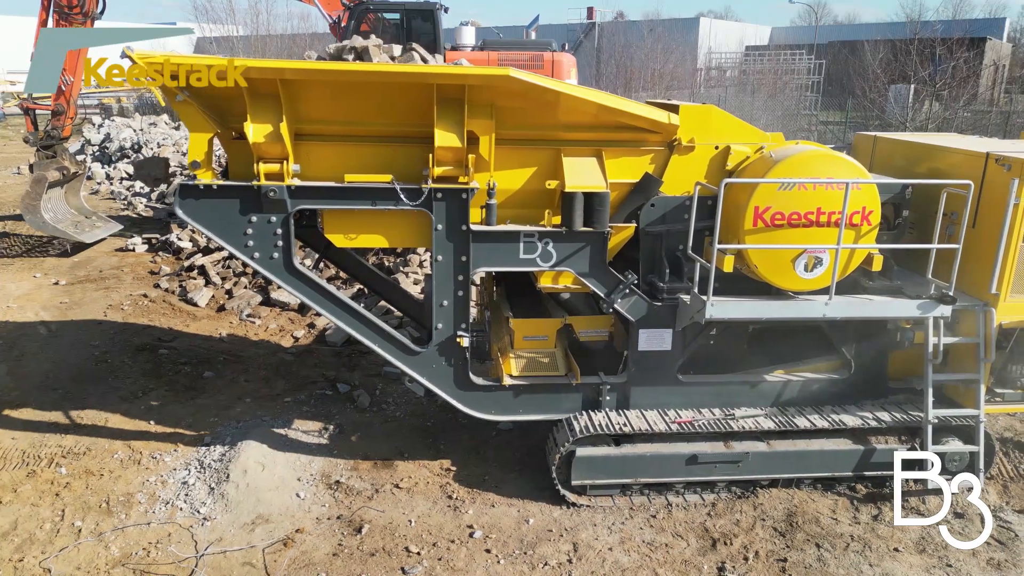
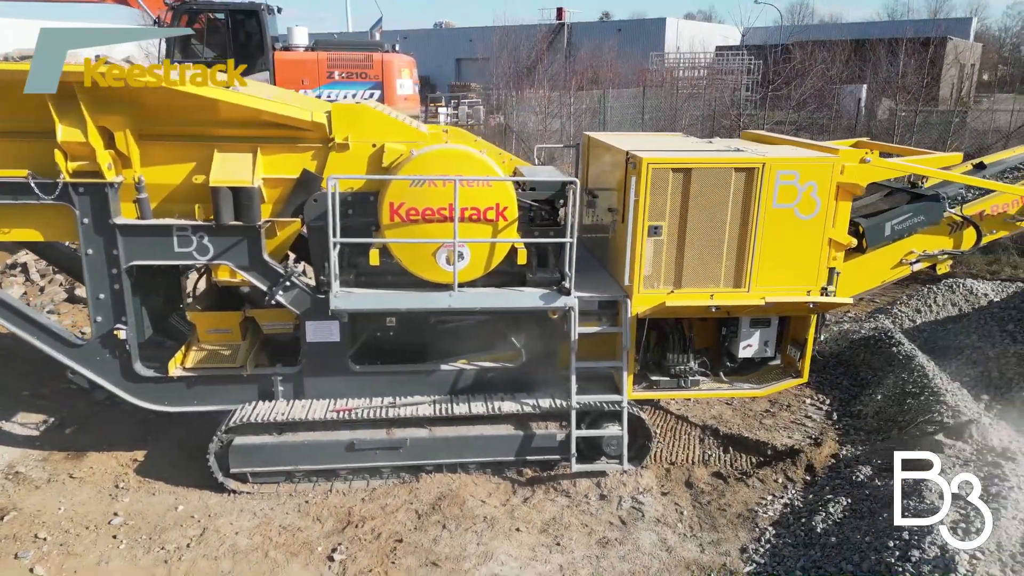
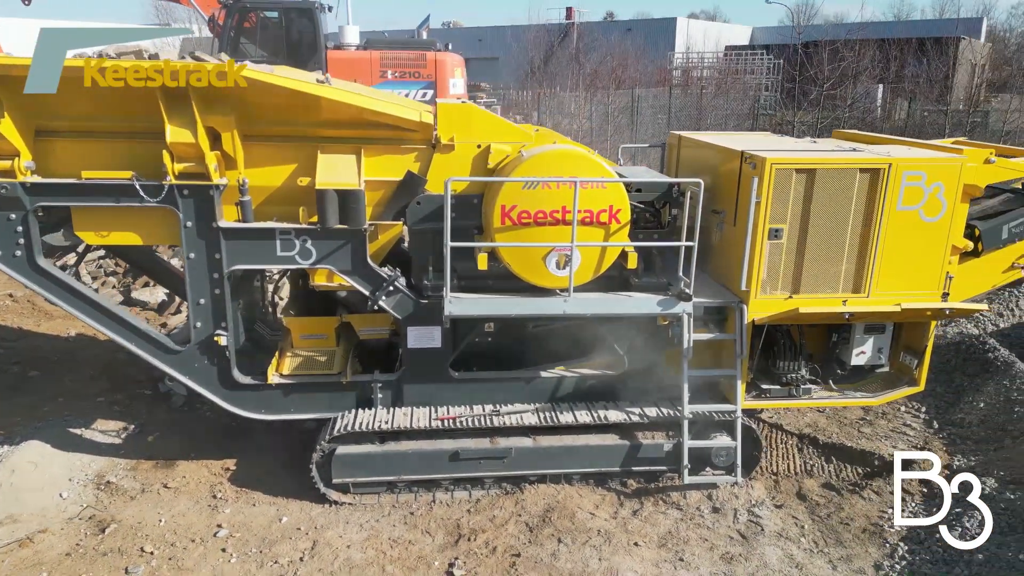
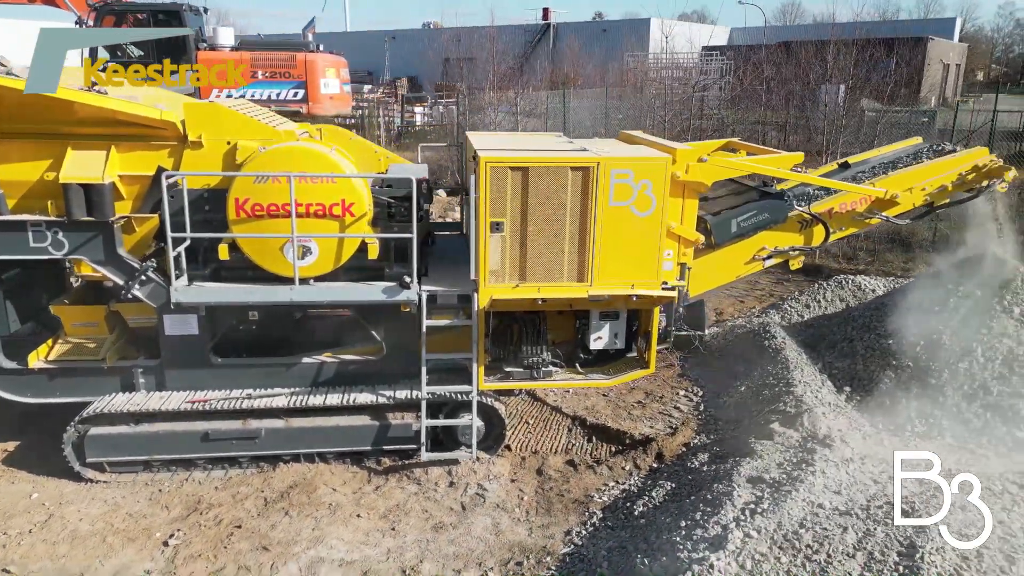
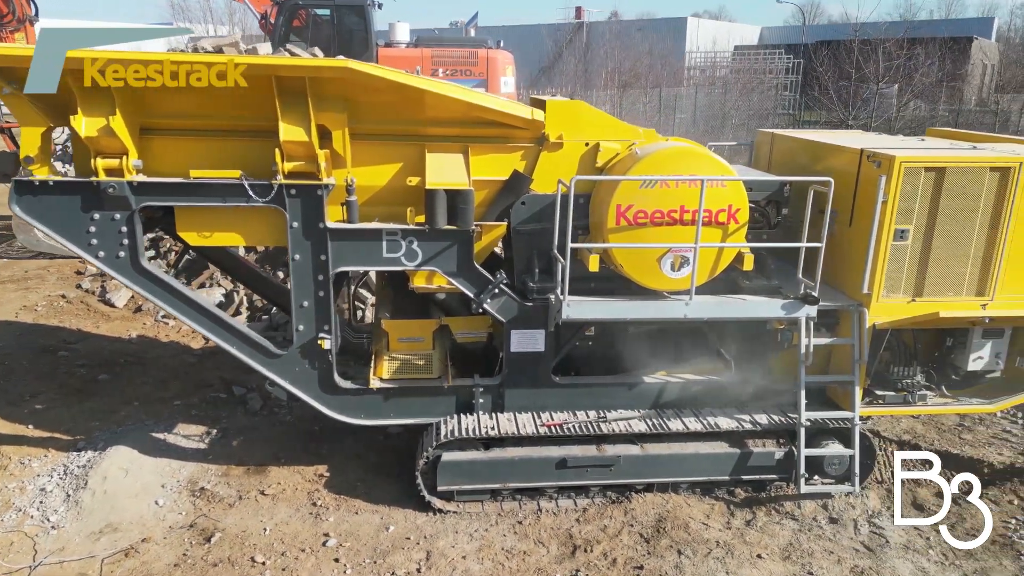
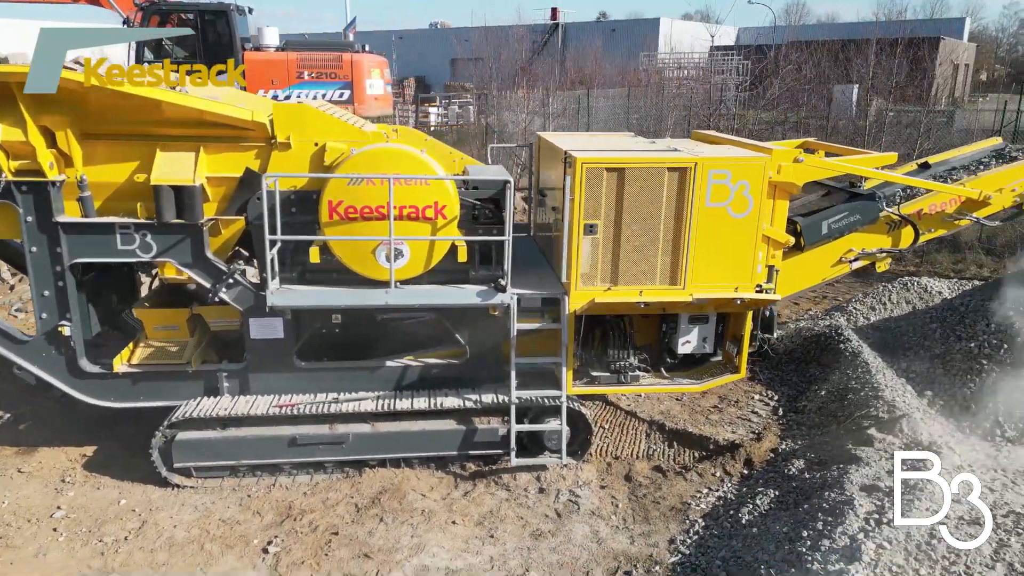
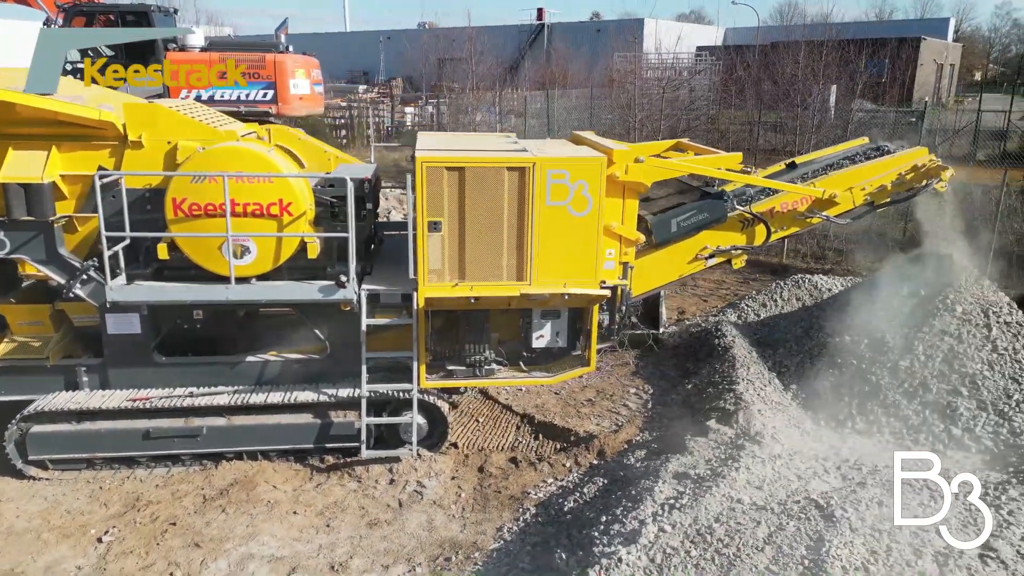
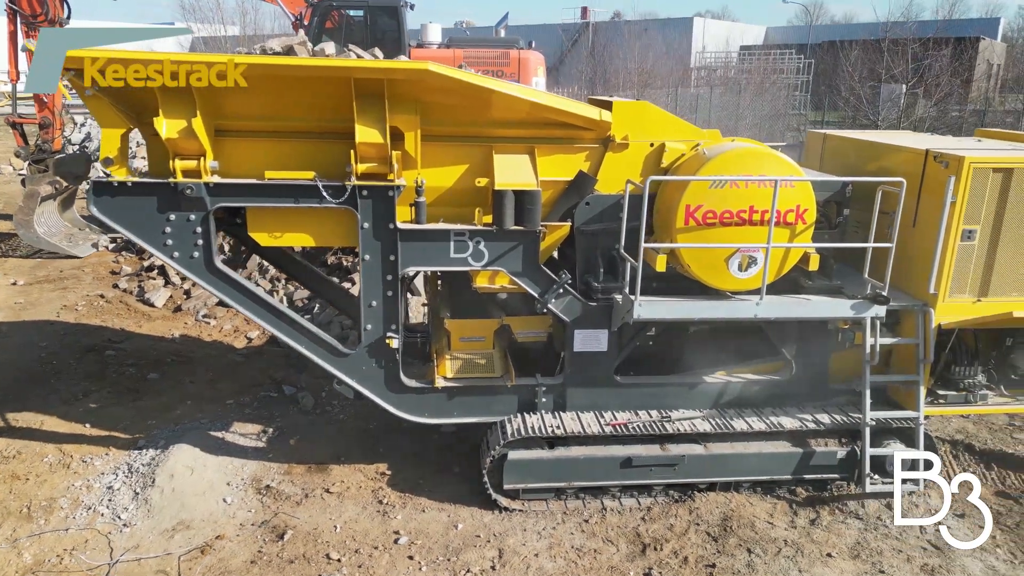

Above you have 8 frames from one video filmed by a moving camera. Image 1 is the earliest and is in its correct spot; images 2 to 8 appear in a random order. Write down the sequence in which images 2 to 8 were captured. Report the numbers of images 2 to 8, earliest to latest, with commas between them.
8, 5, 3, 2, 6, 4, 7
